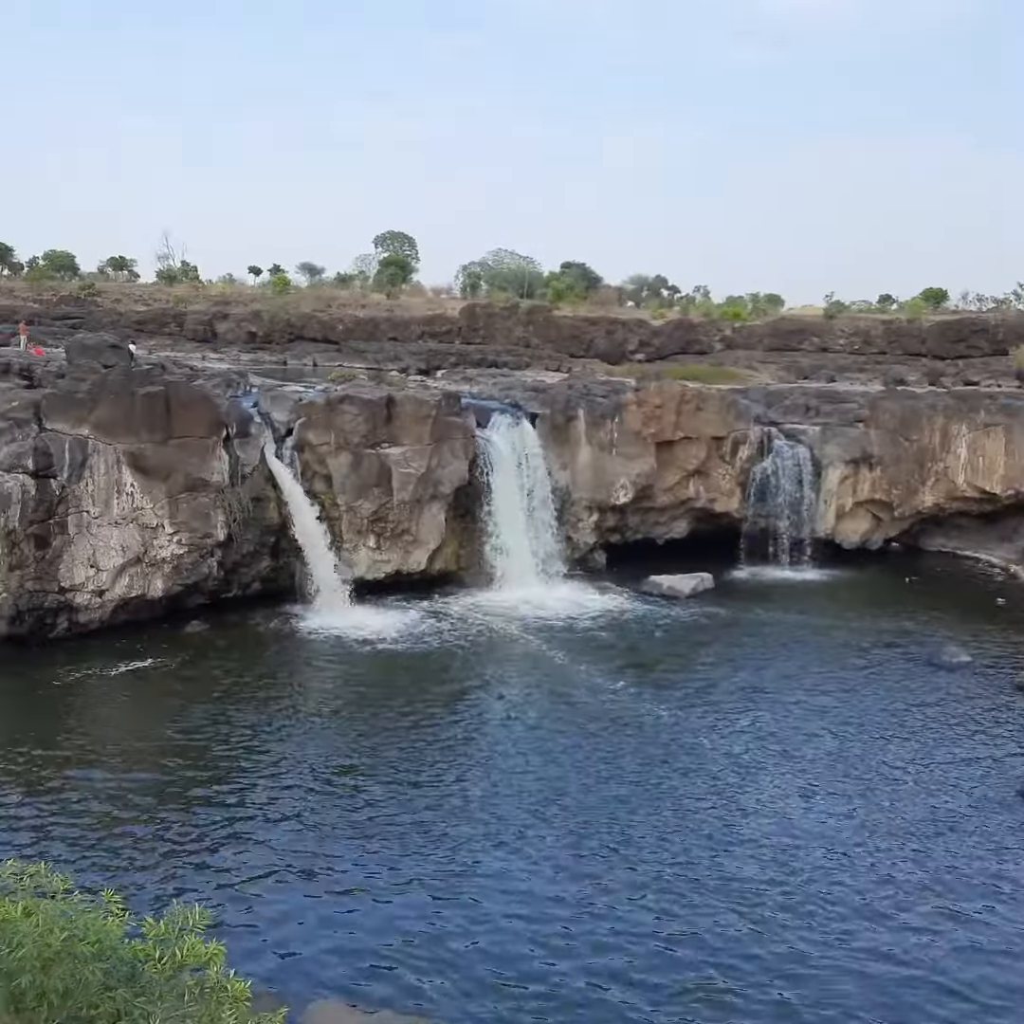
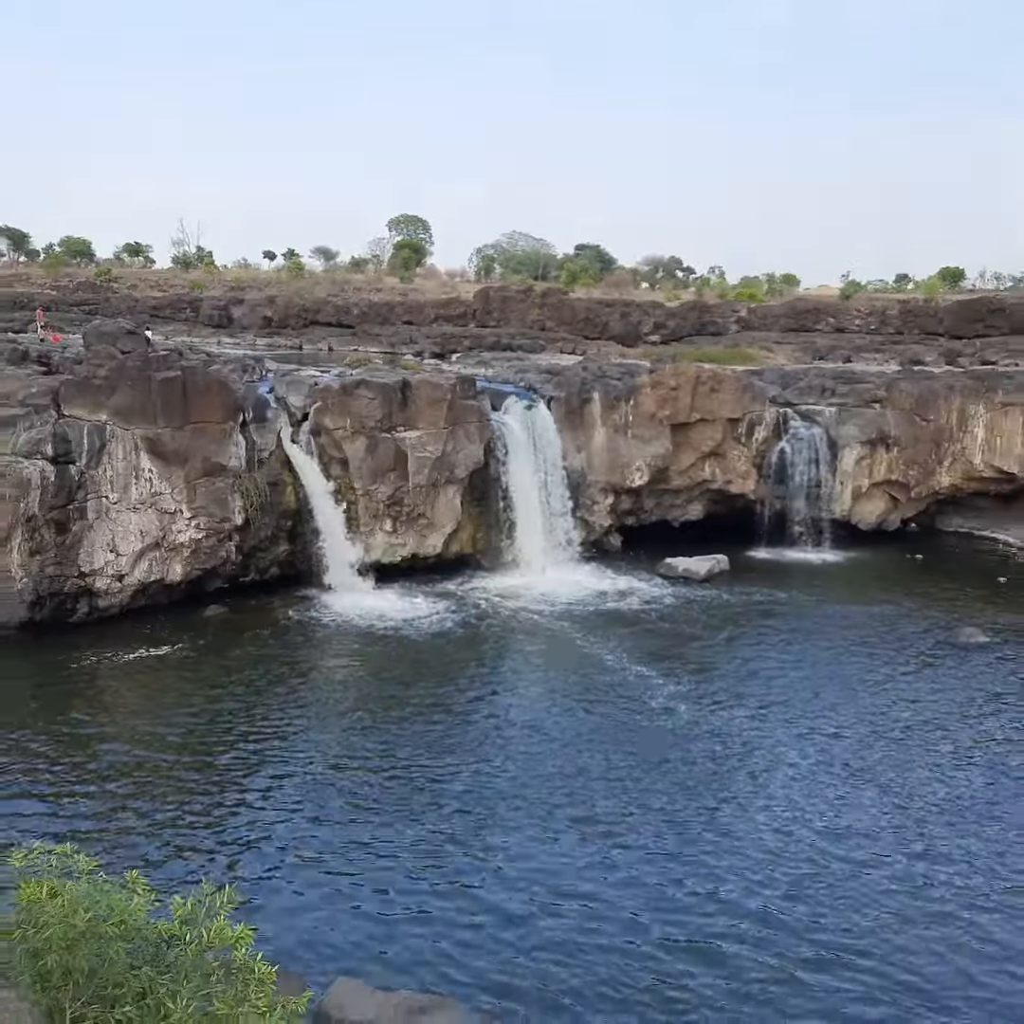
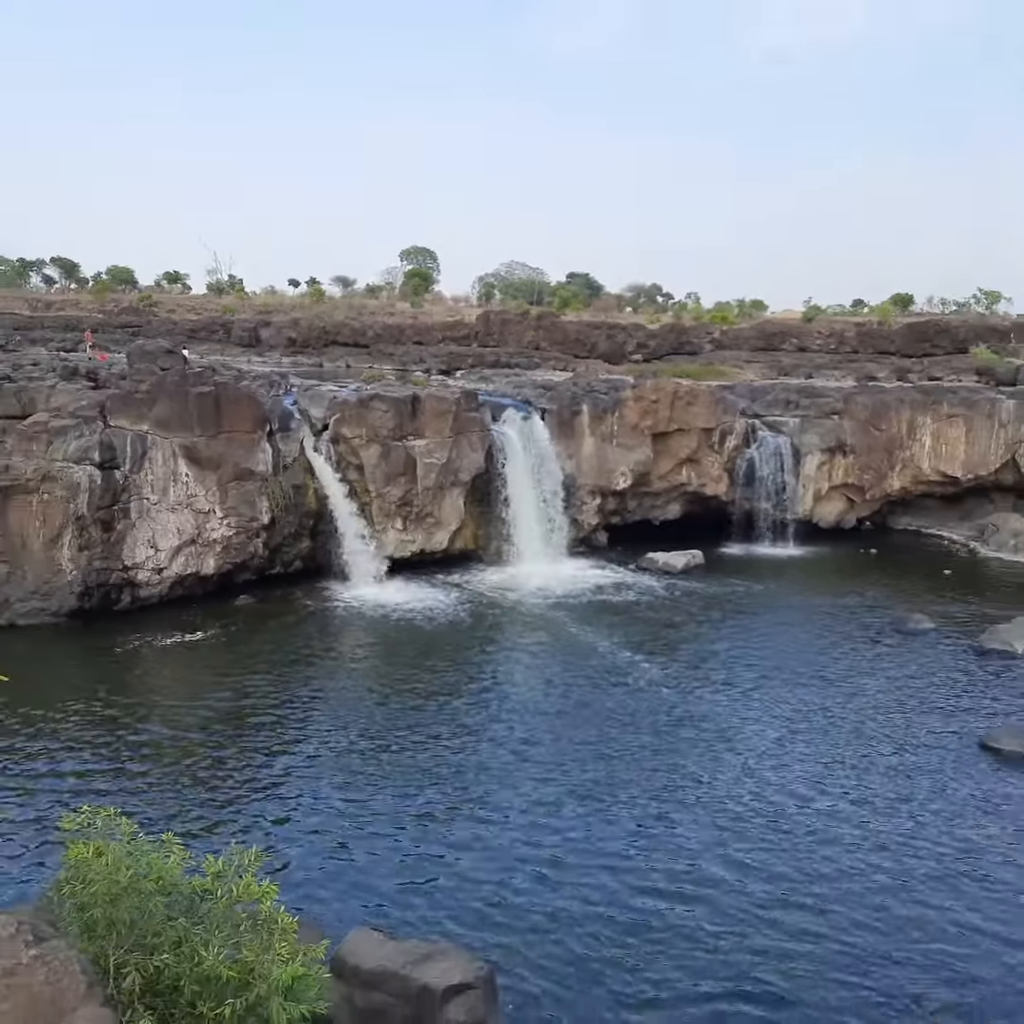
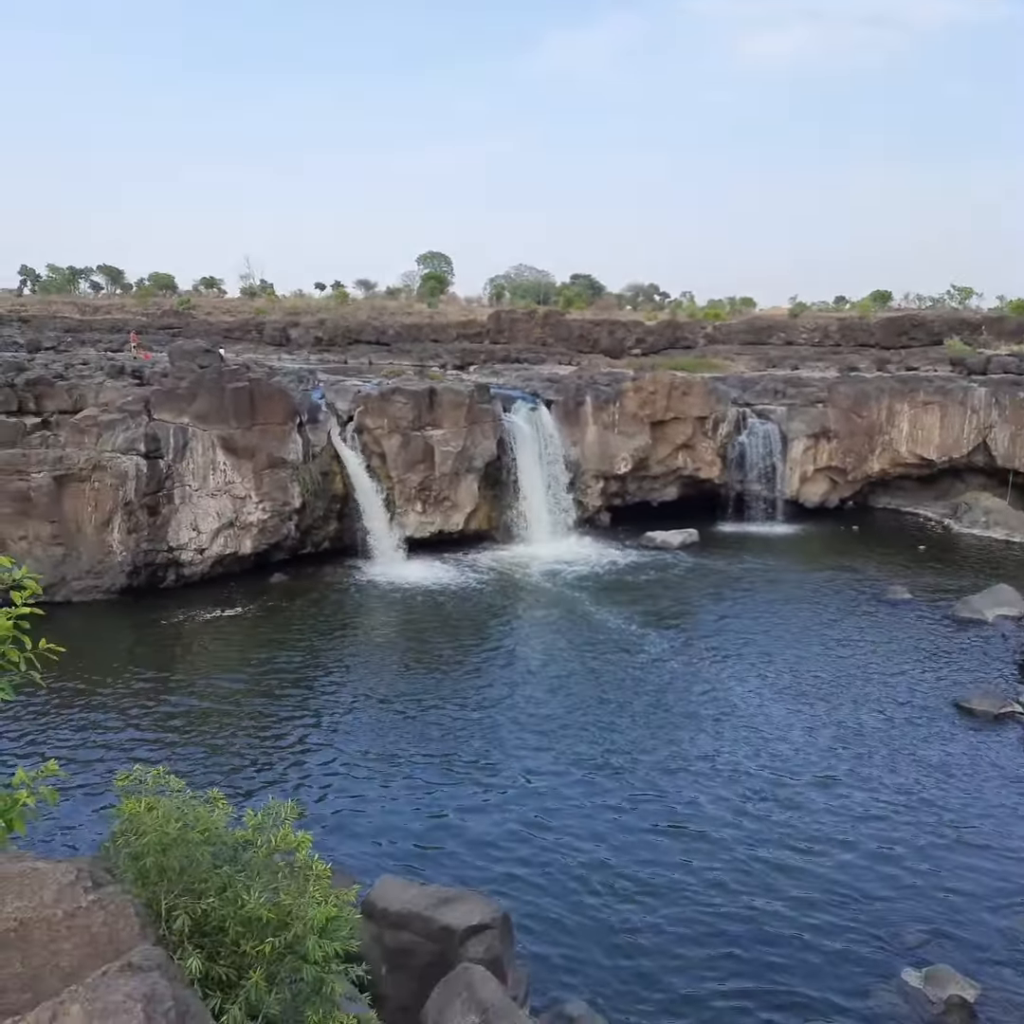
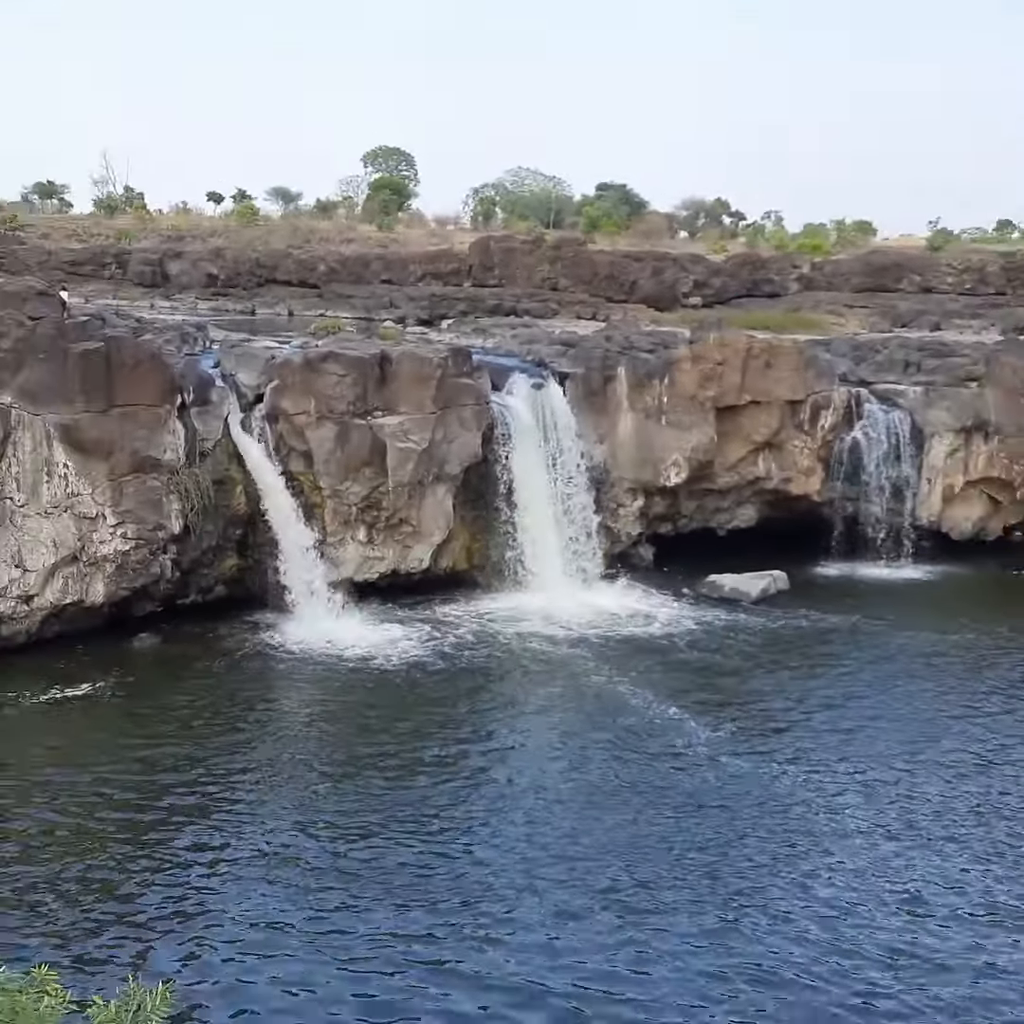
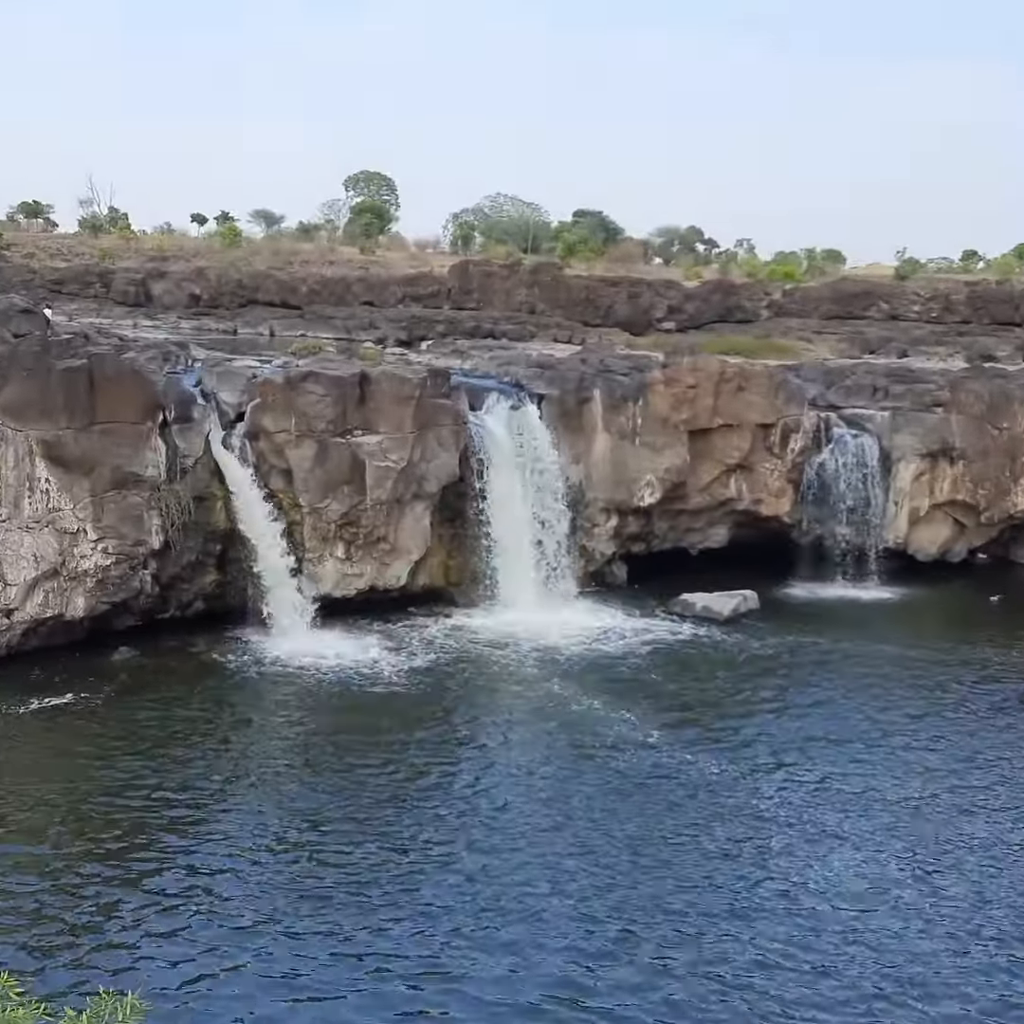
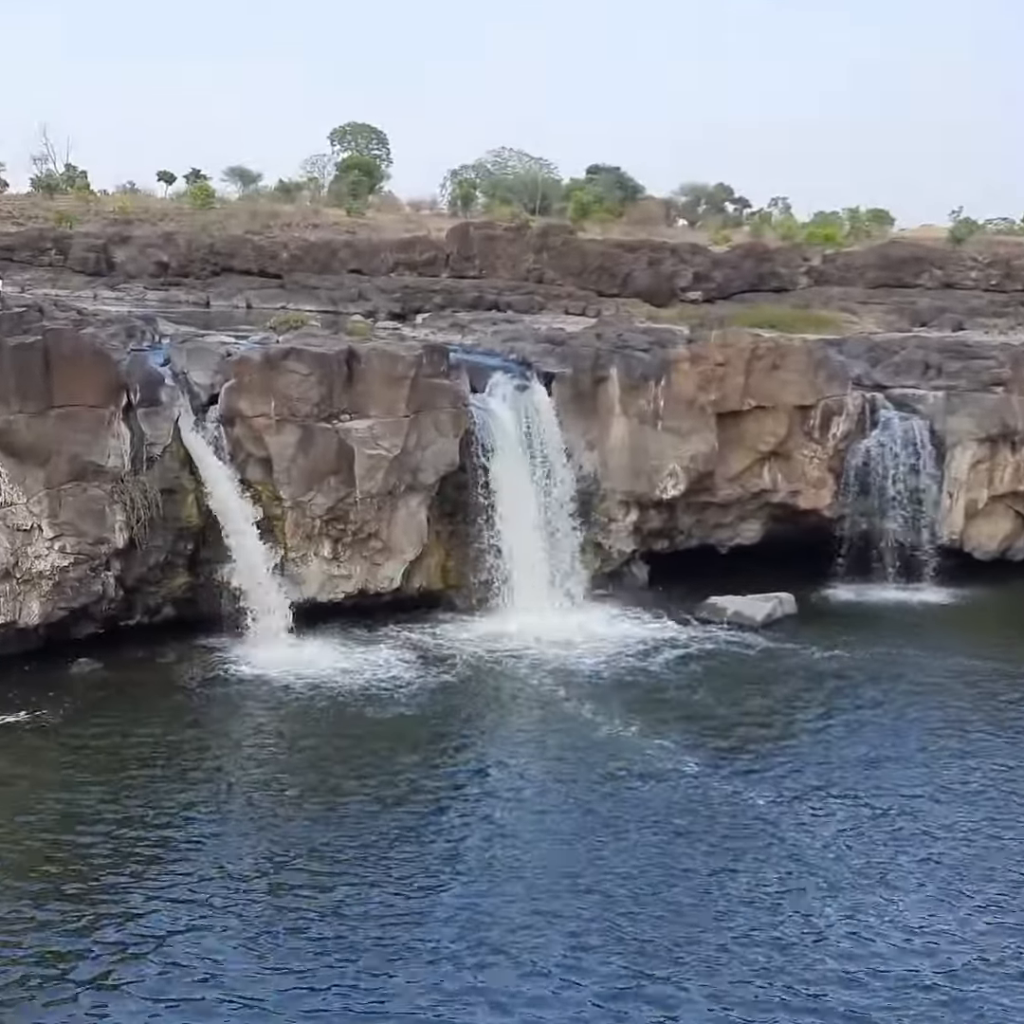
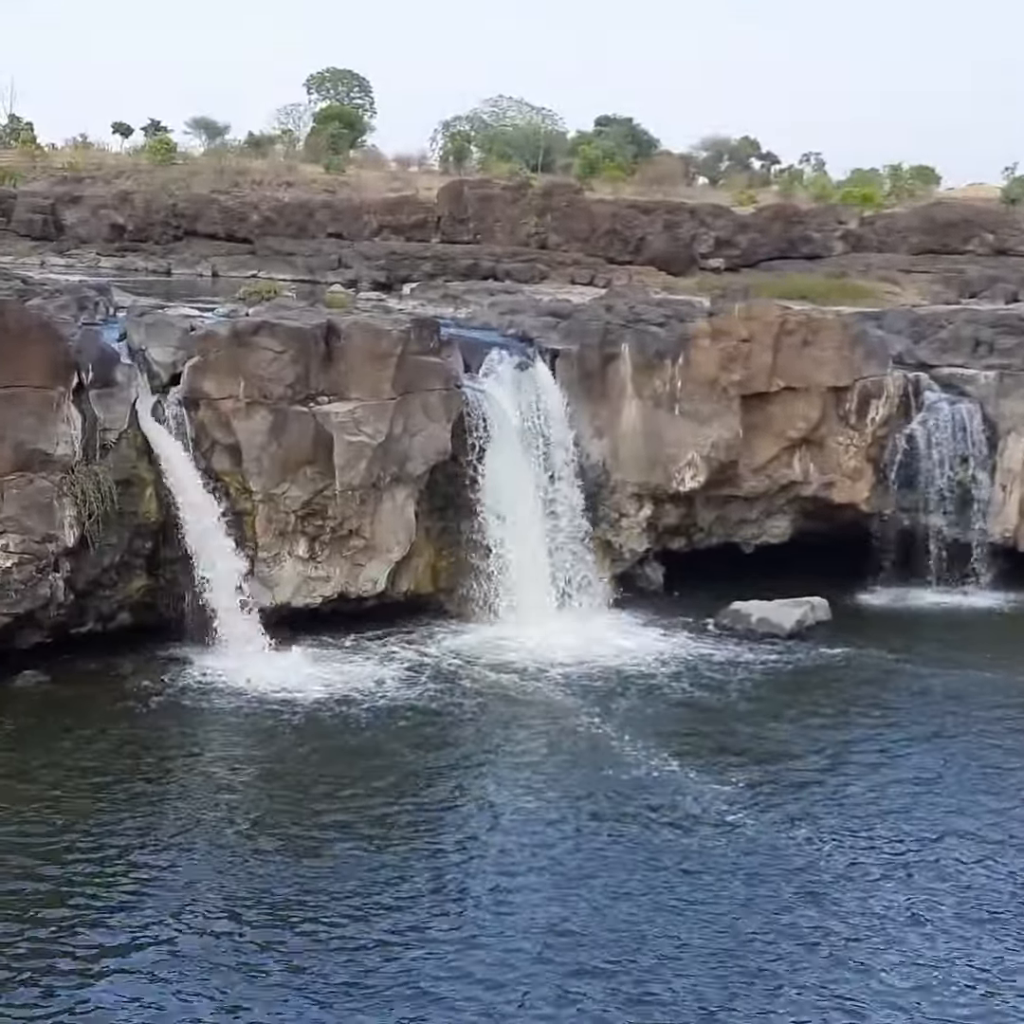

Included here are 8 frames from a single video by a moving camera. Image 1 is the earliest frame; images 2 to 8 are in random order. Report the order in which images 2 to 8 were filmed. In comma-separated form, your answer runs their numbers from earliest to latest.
6, 7, 8, 5, 2, 3, 4
